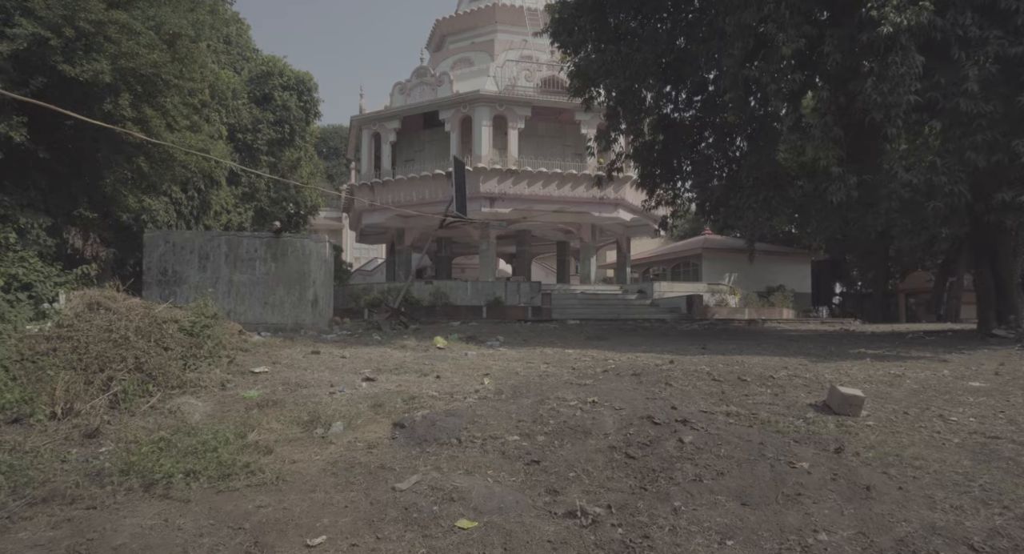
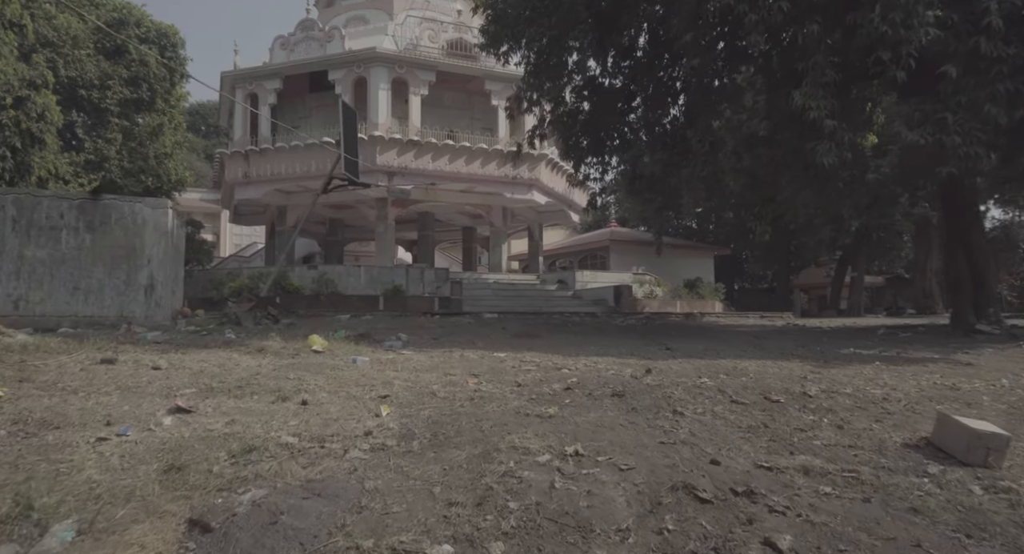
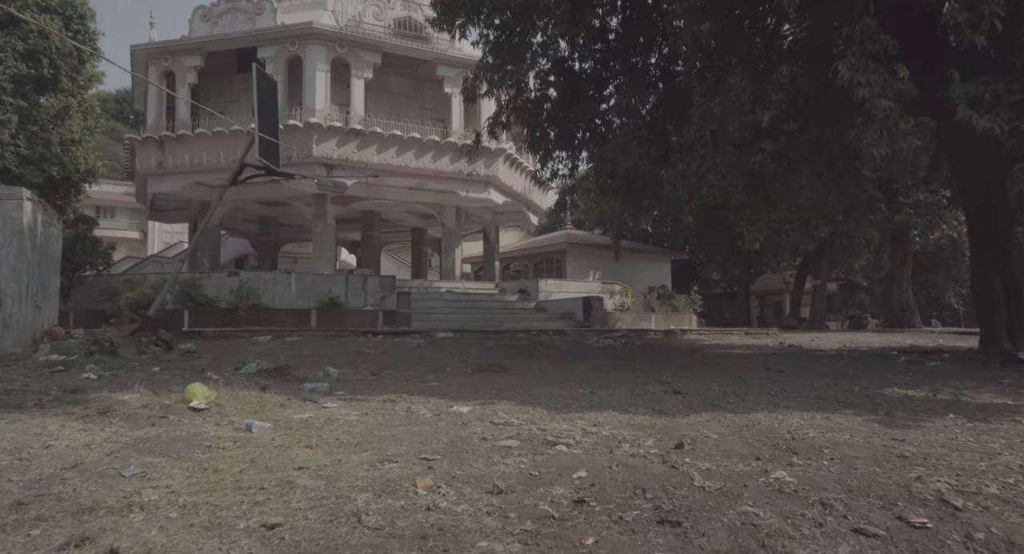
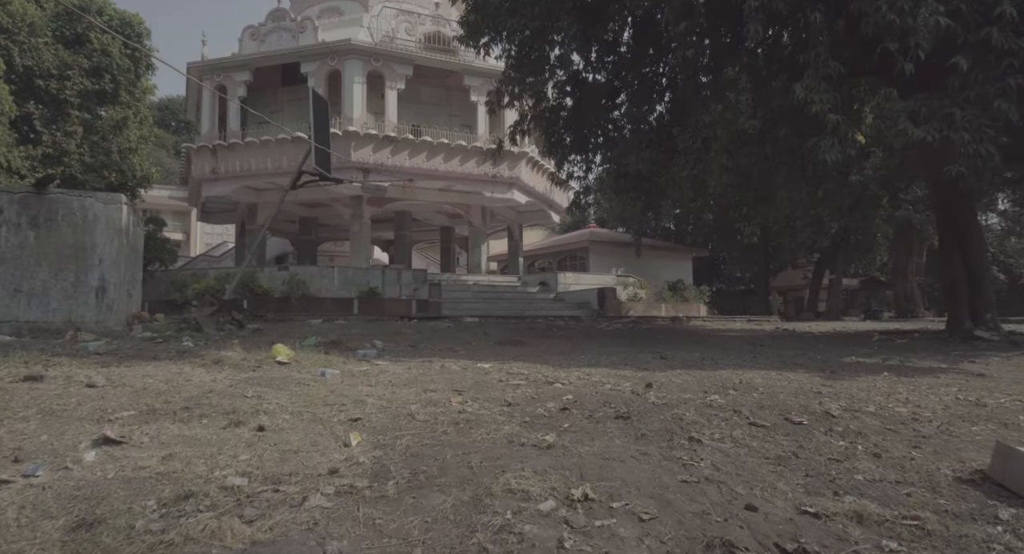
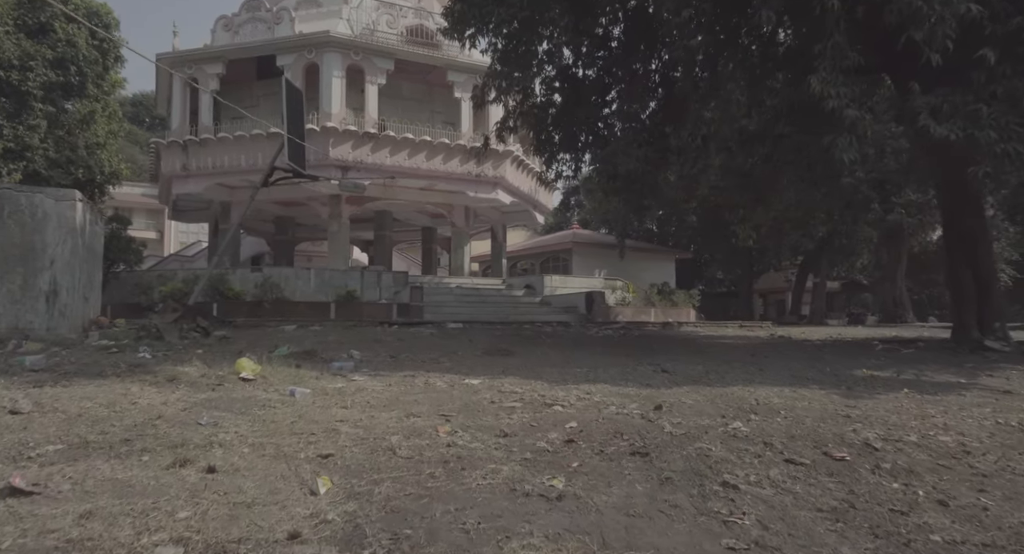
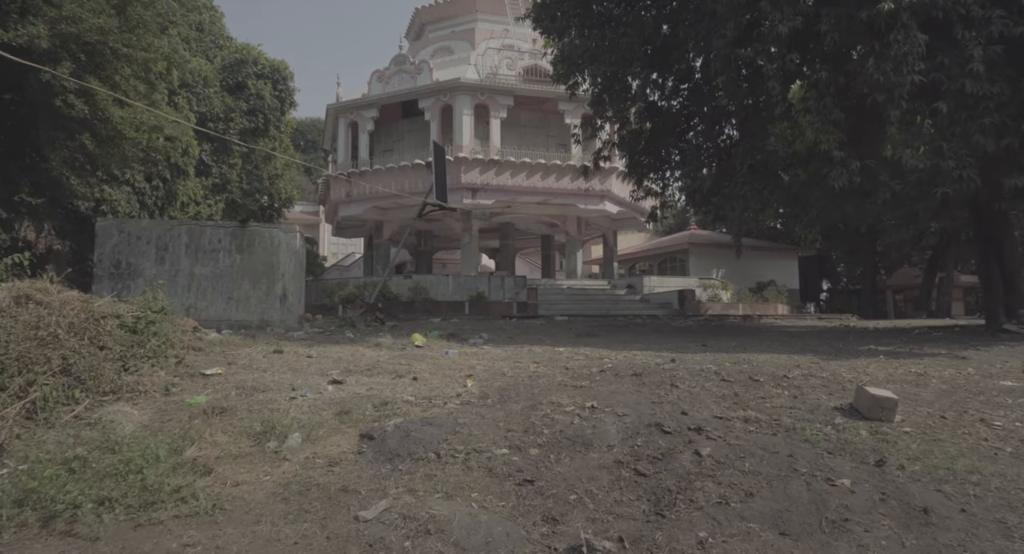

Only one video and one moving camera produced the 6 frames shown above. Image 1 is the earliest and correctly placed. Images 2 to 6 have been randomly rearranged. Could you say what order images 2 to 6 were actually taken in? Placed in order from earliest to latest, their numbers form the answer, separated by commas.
6, 2, 4, 5, 3
